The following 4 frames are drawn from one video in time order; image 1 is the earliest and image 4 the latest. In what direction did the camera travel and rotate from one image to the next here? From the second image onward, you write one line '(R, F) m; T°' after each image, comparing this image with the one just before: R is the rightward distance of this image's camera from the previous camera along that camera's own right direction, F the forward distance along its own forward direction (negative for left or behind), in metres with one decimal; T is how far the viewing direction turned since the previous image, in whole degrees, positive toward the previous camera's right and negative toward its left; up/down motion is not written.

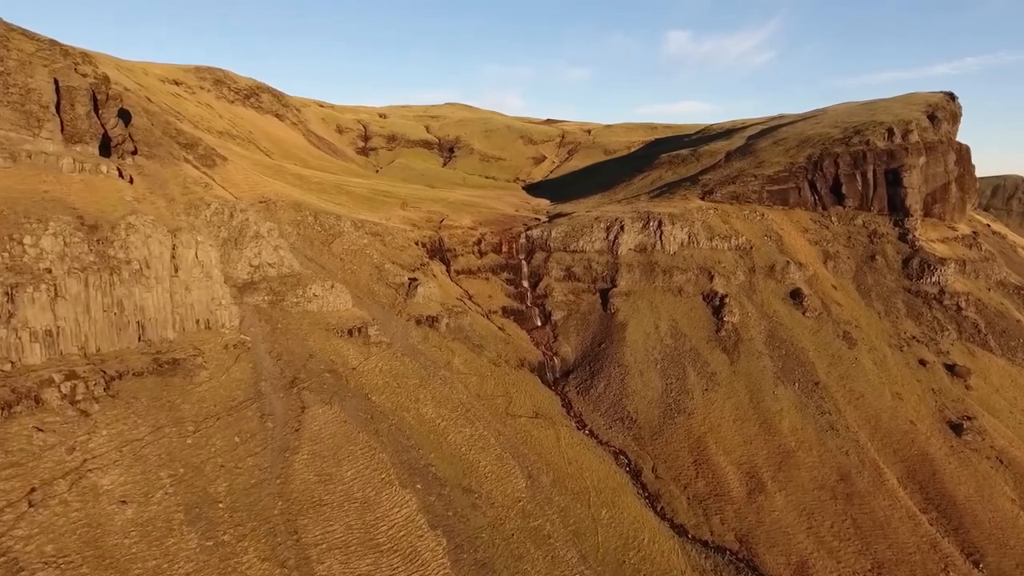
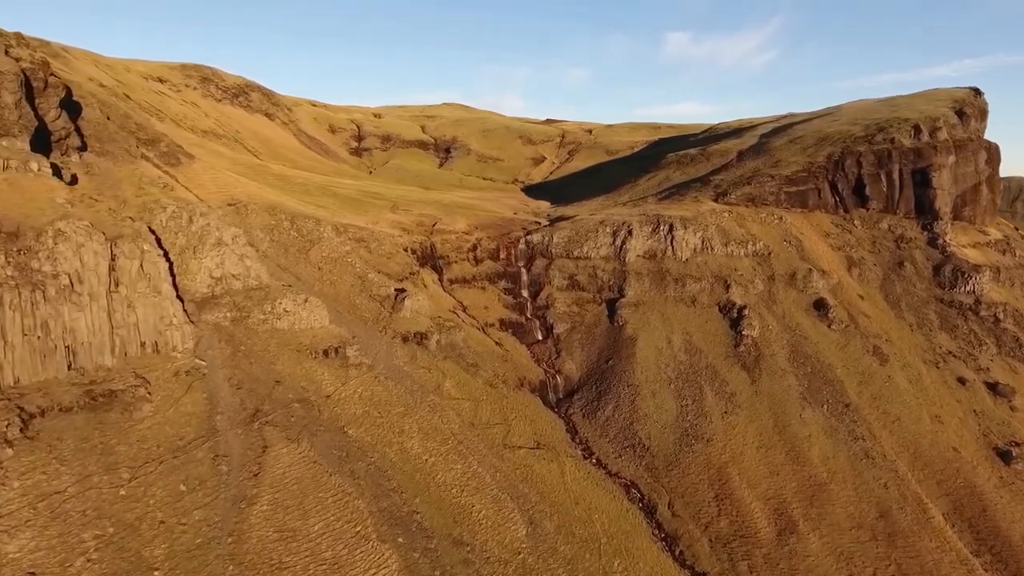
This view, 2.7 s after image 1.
(0.0, +4.6) m; 0°
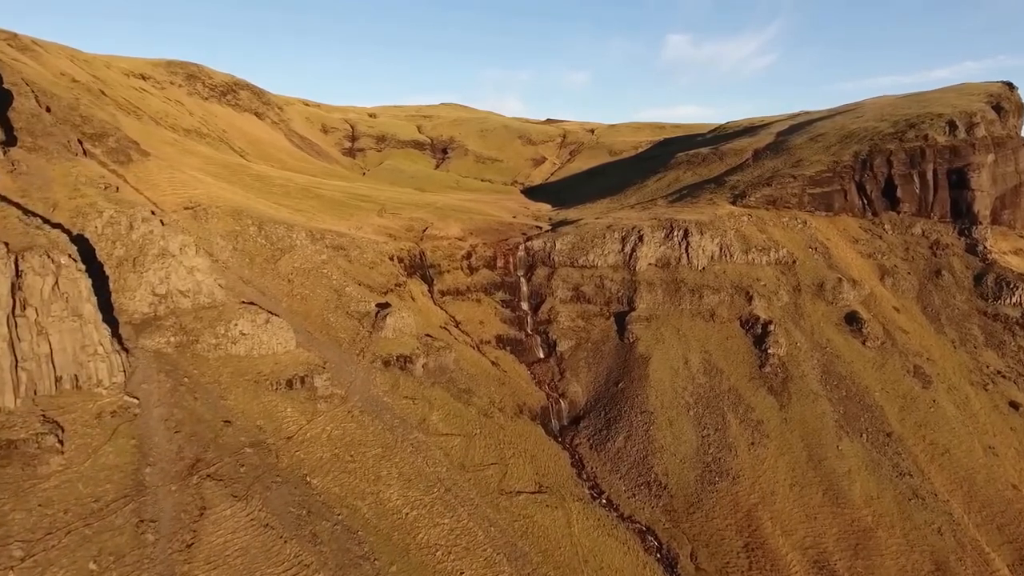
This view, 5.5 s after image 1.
(+0.1, +5.0) m; 0°
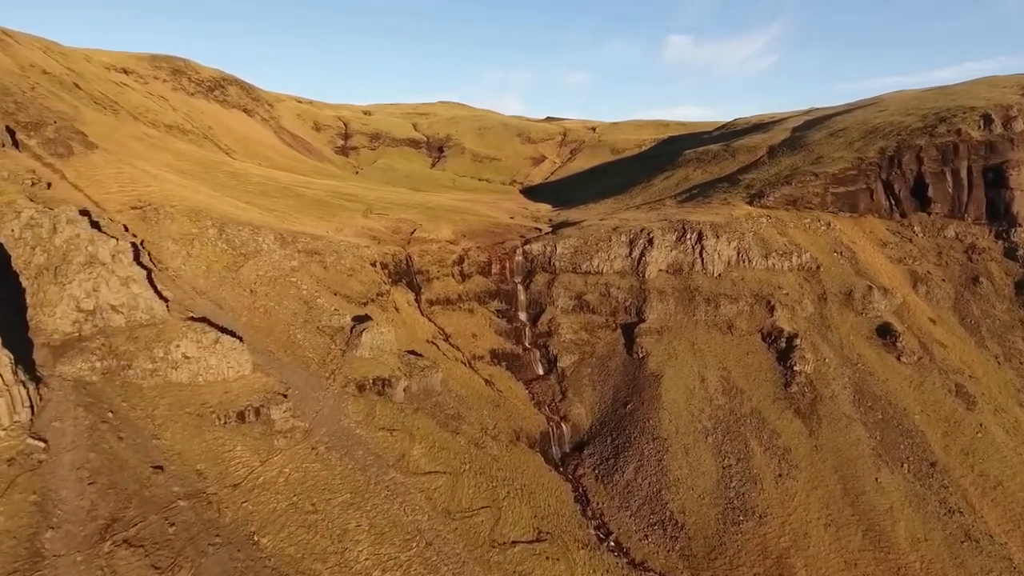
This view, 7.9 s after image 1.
(+0.2, +4.4) m; 0°
